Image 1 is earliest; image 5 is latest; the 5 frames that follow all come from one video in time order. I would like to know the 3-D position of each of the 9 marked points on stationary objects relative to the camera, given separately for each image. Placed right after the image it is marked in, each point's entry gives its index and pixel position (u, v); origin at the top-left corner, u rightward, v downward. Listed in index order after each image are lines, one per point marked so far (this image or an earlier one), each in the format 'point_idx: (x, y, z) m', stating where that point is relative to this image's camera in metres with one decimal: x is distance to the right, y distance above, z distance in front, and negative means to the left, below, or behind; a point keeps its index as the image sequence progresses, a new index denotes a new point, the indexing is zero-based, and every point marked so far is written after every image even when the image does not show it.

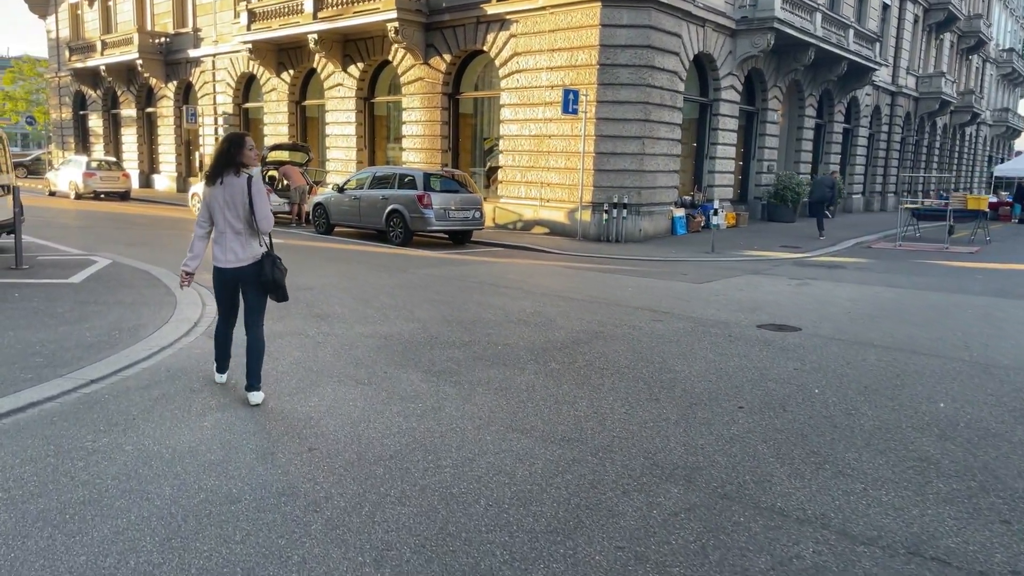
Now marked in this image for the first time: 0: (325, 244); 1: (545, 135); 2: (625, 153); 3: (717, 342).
0: (-3.9, +0.9, +16.3) m
1: (+0.8, +3.7, +18.8) m
2: (+2.6, +3.1, +17.8) m
3: (+2.0, -0.5, +7.6) m
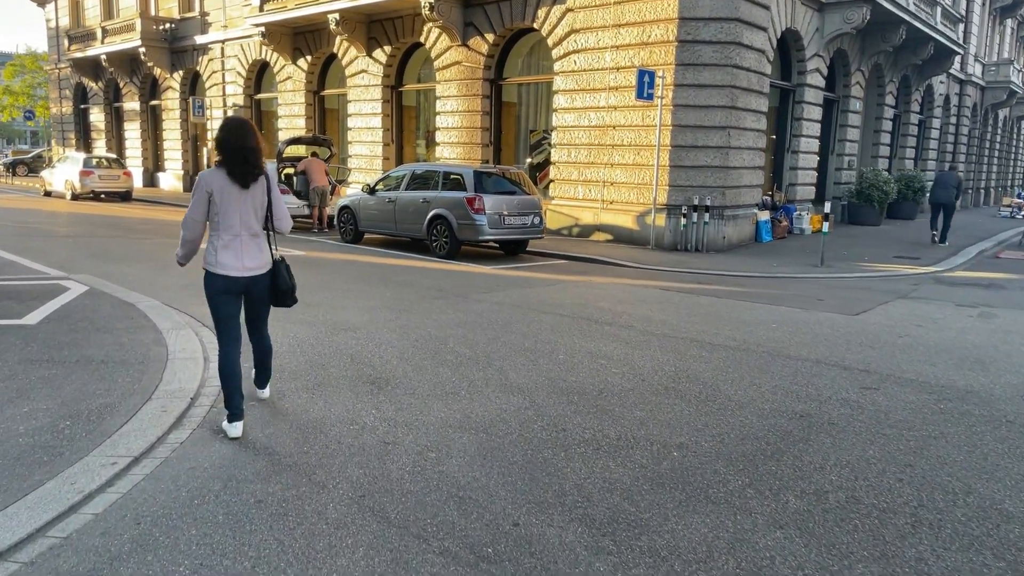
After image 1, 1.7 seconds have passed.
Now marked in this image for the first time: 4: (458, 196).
0: (-2.7, +0.5, +13.6) m
1: (+2.0, +3.3, +16.0) m
2: (+3.7, +2.7, +15.1) m
3: (+3.0, -0.9, +4.8) m
4: (-0.9, +1.6, +13.4) m
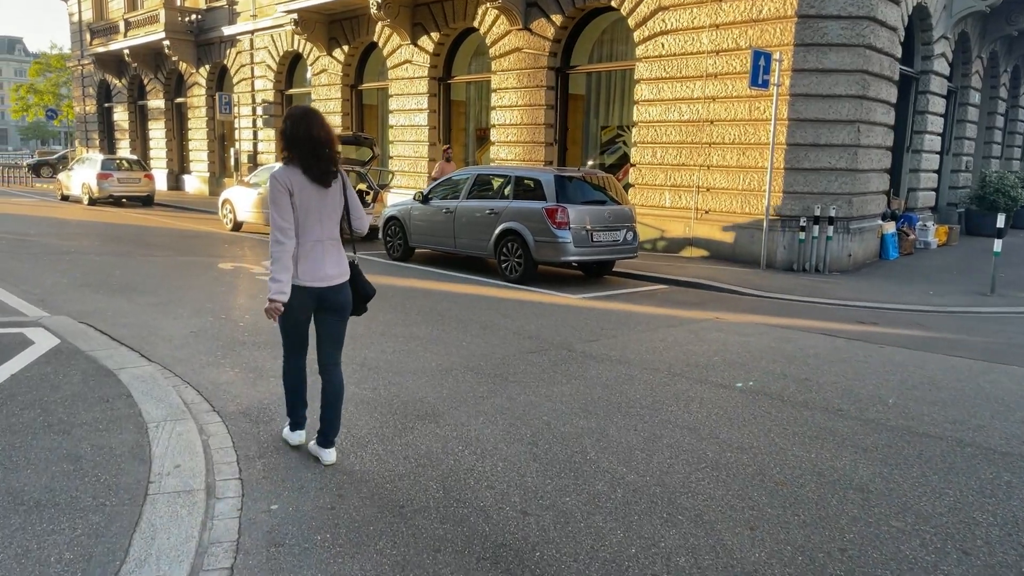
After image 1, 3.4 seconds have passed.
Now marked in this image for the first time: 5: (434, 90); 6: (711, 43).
0: (-1.5, +0.1, +11.1) m
1: (+3.3, +2.9, +13.4) m
2: (+5.0, +2.3, +12.4) m
3: (+4.0, -1.4, +2.1) m
4: (+0.3, +1.1, +10.9) m
5: (-1.9, +4.8, +18.9) m
6: (+3.4, +4.1, +13.2) m
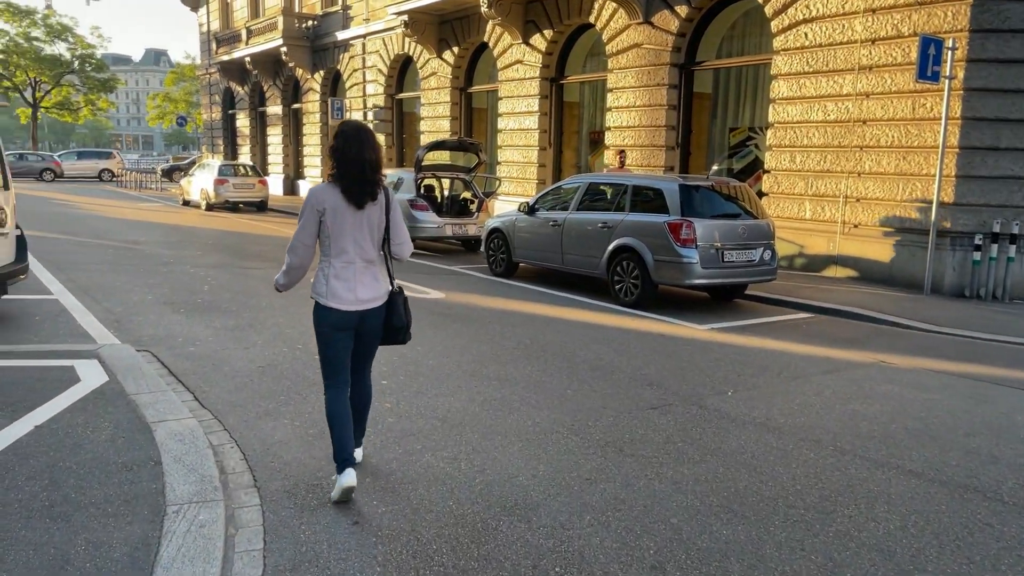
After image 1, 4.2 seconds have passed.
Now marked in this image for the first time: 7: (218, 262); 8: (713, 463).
0: (0.0, -0.2, +10.0) m
1: (+5.1, +2.5, +11.5) m
2: (+6.7, +1.9, +10.3) m
3: (+4.1, -1.7, +0.3) m
4: (+1.7, +0.8, +9.5) m
5: (+0.8, +4.5, +17.8) m
6: (+5.1, +3.7, +11.3) m
7: (-4.8, +0.4, +12.7) m
8: (+1.2, -1.0, +4.6) m
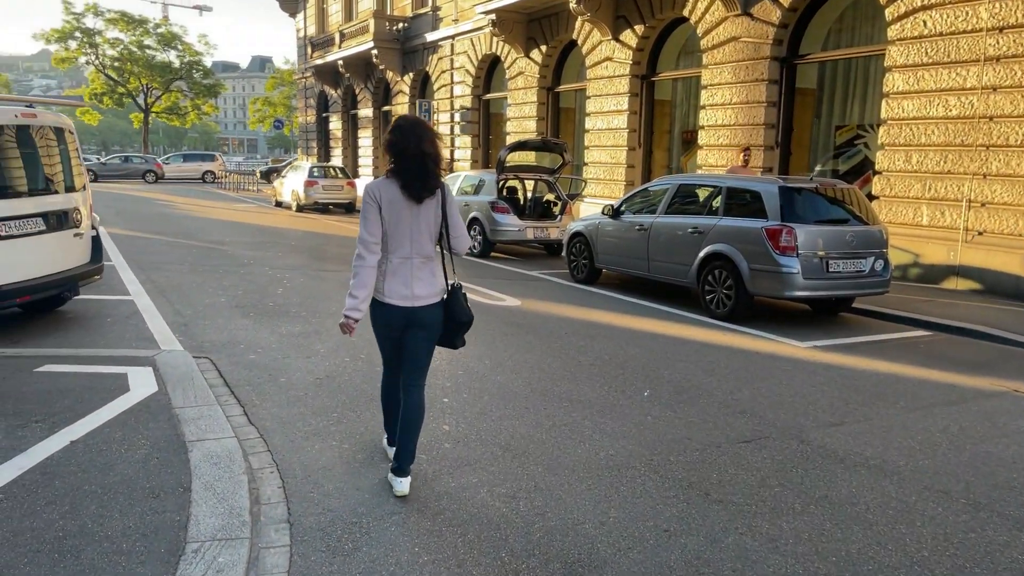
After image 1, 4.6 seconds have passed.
0: (+1.0, -0.3, +9.4) m
1: (+6.2, +2.3, +10.3) m
2: (+7.6, +1.6, +8.9) m
3: (+3.9, -1.9, -0.7) m
4: (+2.7, +0.7, +8.7) m
5: (+2.7, +4.3, +17.1) m
6: (+6.3, +3.5, +10.1) m
7: (-3.5, +0.4, +12.6) m
8: (+1.5, -1.1, +3.9) m
